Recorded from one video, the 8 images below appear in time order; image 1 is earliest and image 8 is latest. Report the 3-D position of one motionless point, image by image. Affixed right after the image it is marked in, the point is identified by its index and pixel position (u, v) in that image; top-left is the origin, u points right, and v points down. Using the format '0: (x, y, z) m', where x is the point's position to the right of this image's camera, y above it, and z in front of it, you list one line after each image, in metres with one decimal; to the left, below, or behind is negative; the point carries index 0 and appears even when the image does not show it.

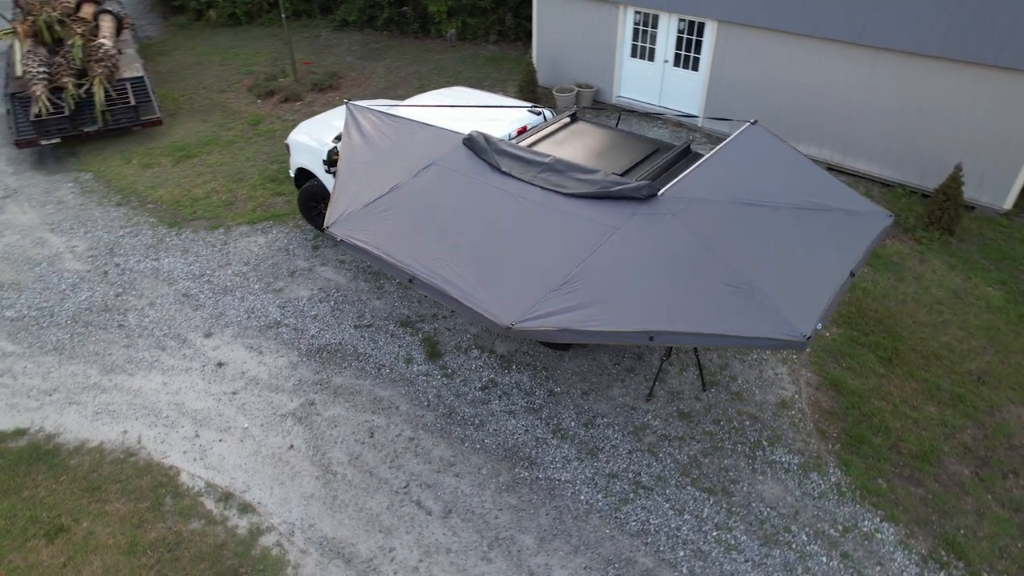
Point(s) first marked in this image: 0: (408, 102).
0: (-1.2, +2.2, +7.6) m
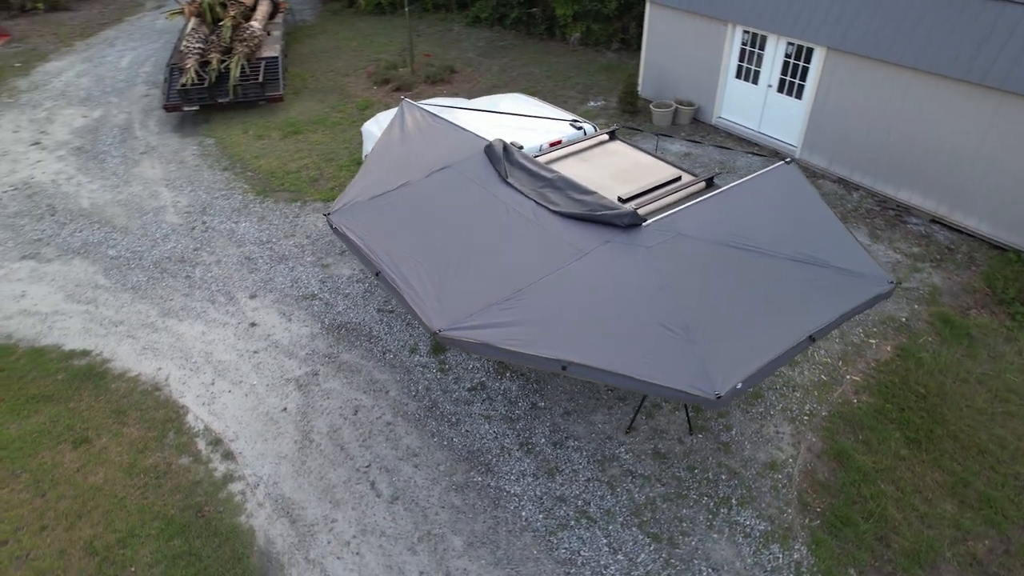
0: (-0.6, +2.3, +7.9) m
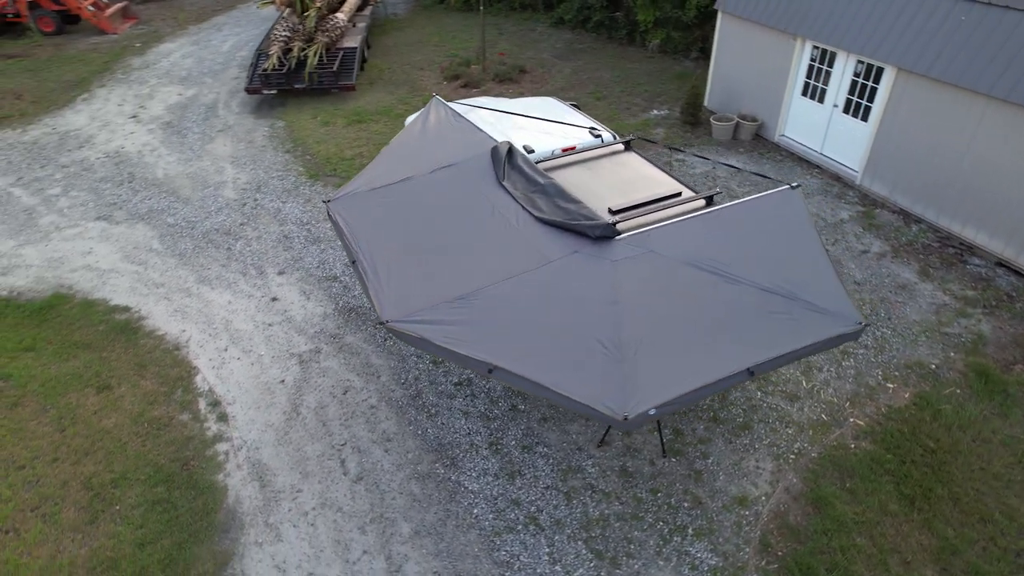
0: (-0.2, +2.3, +8.0) m
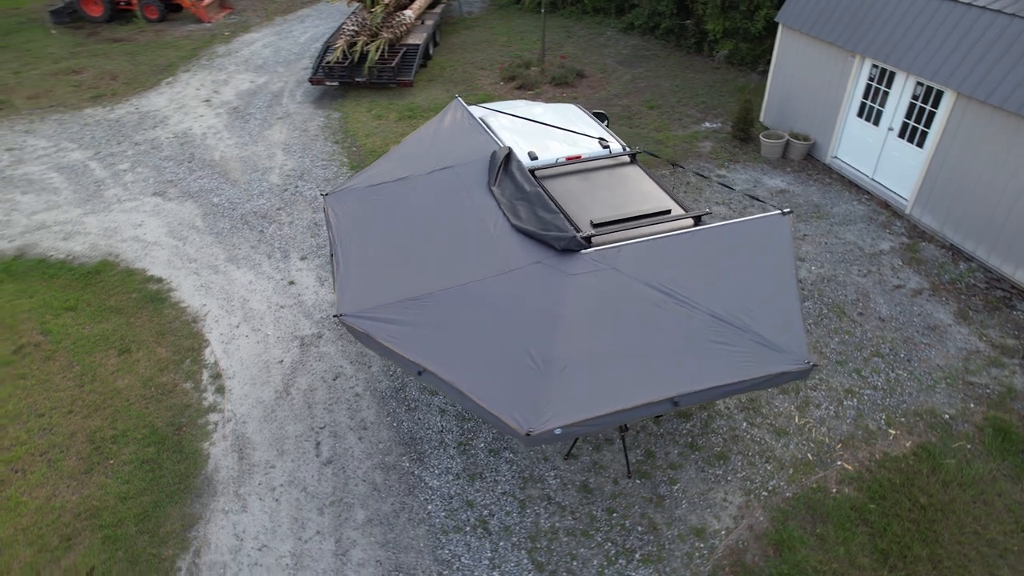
0: (0.0, +2.2, +8.1) m
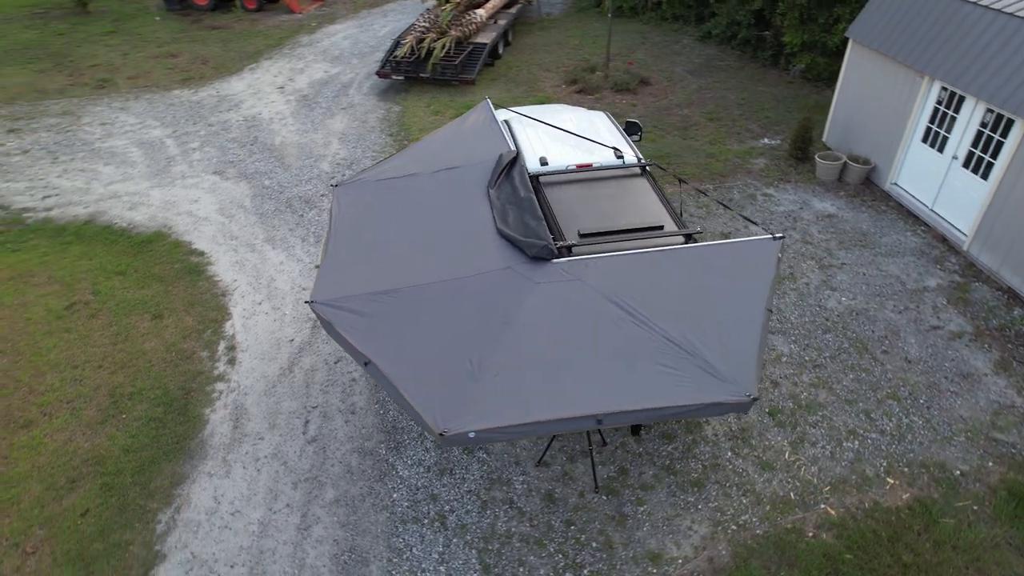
0: (+0.4, +2.2, +8.1) m
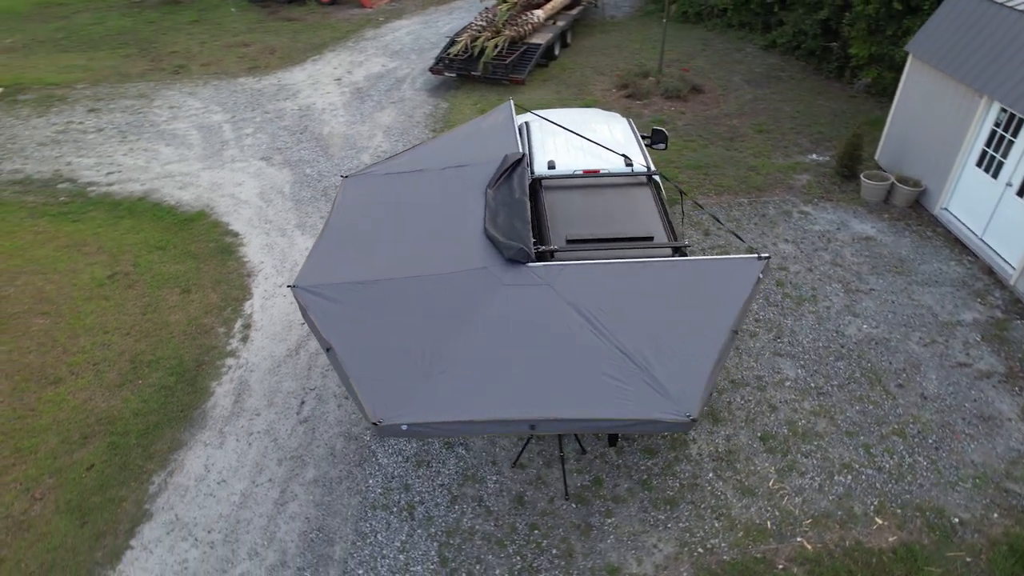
0: (+0.7, +2.1, +8.1) m
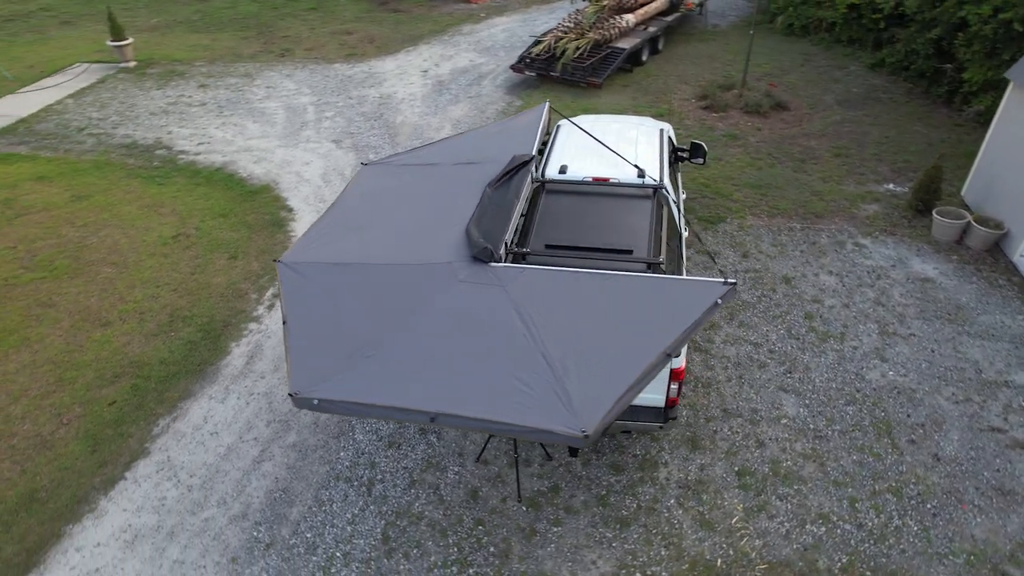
0: (+1.1, +2.0, +8.0) m
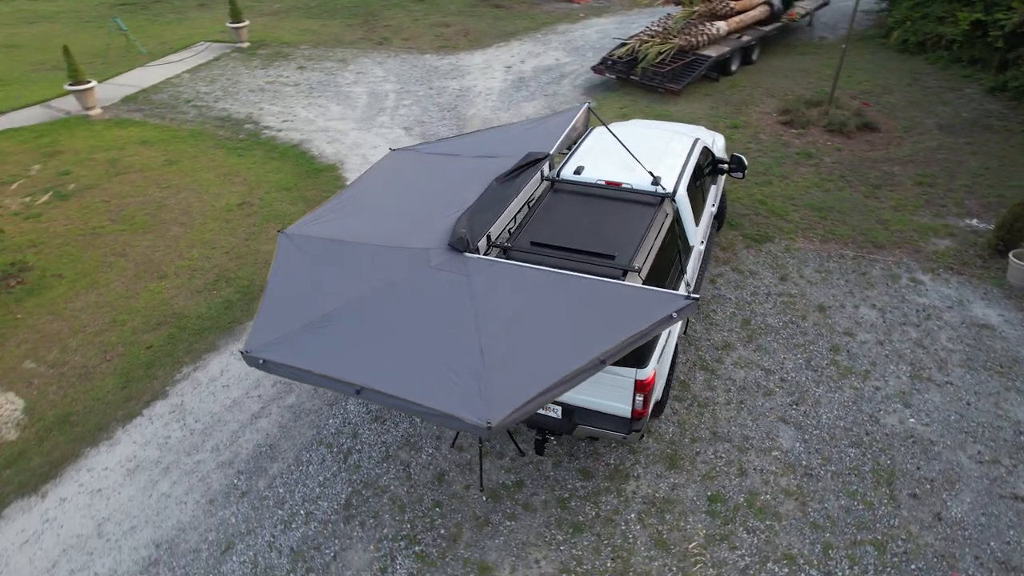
0: (+1.5, +2.0, +7.9) m
